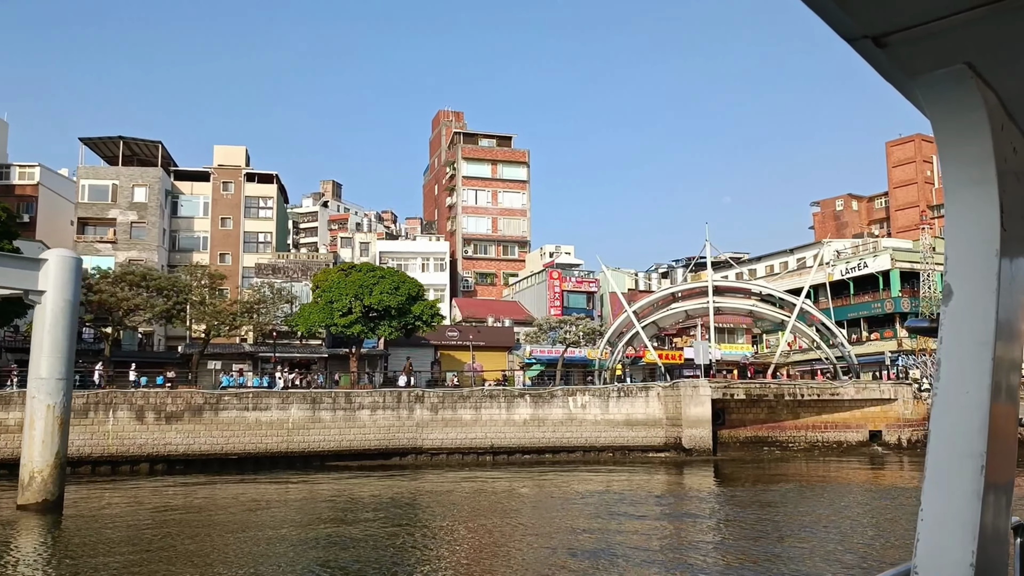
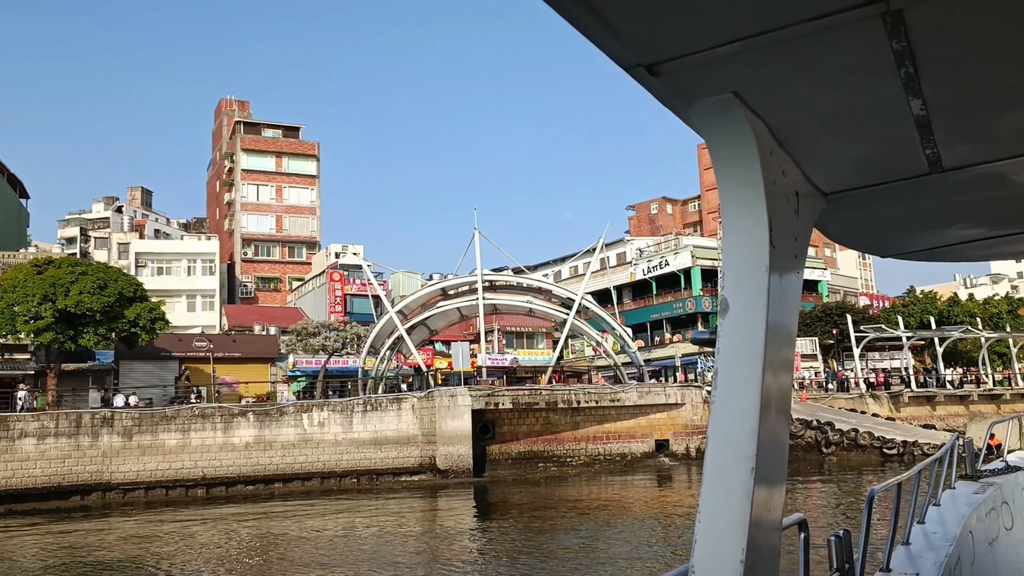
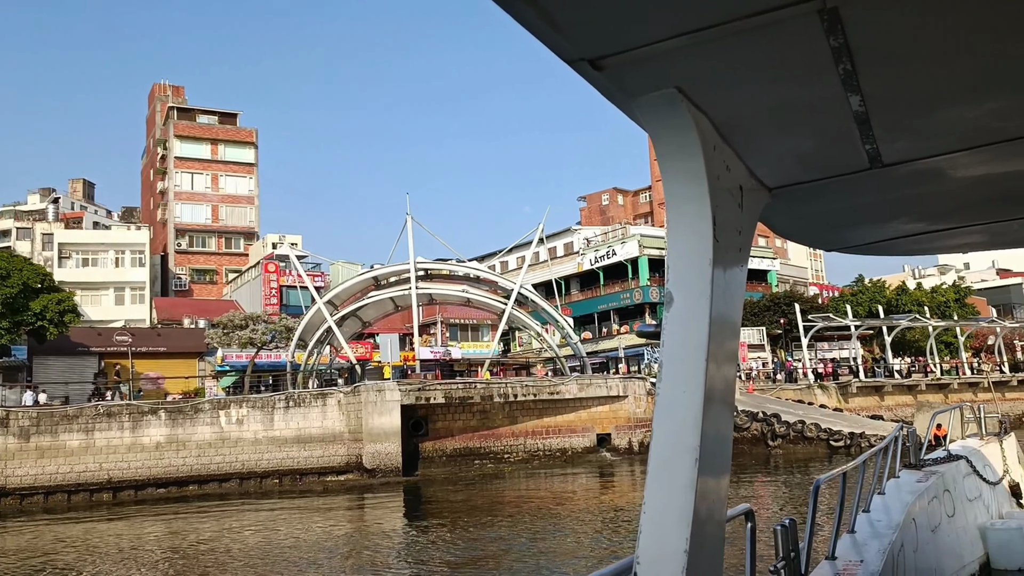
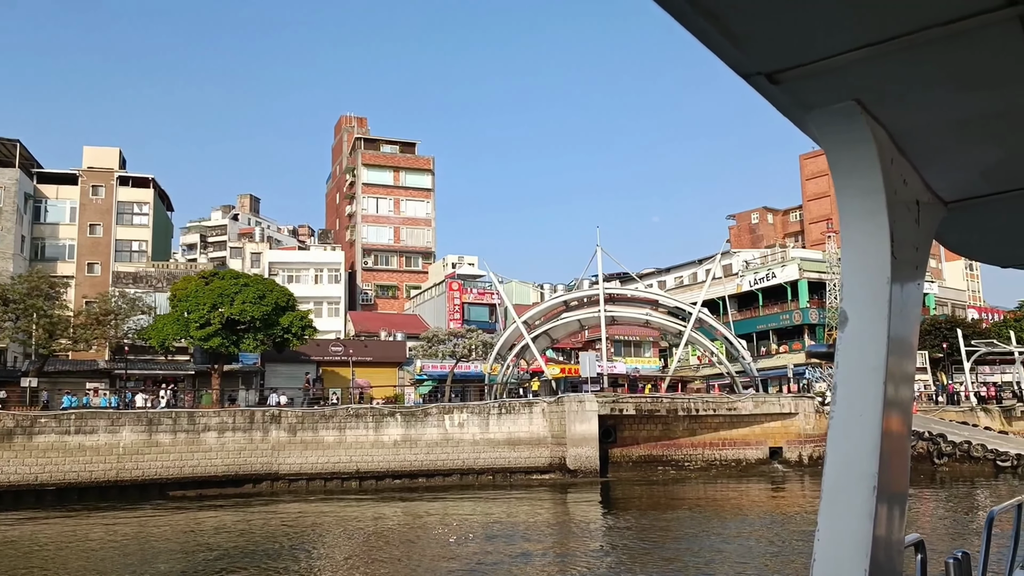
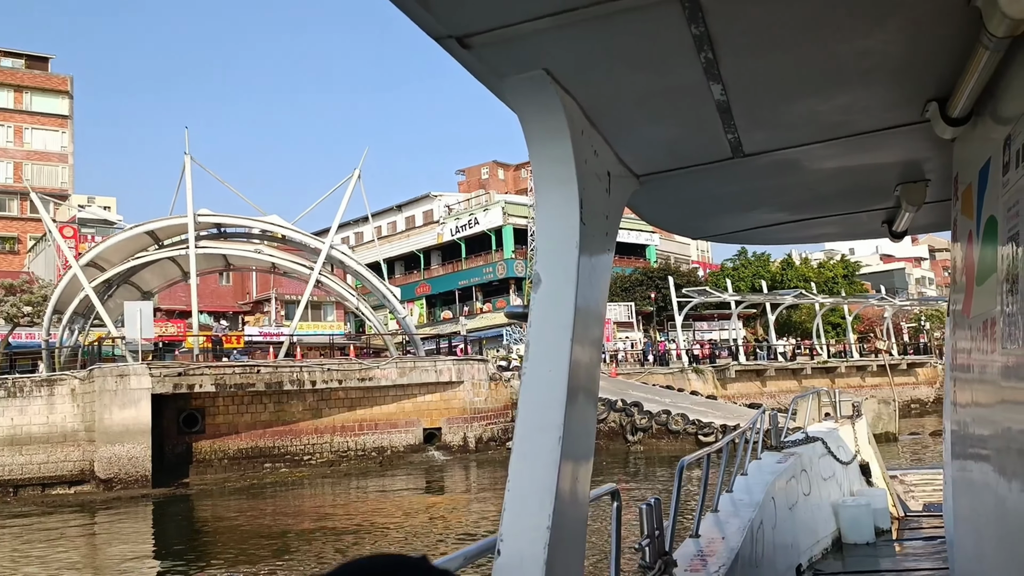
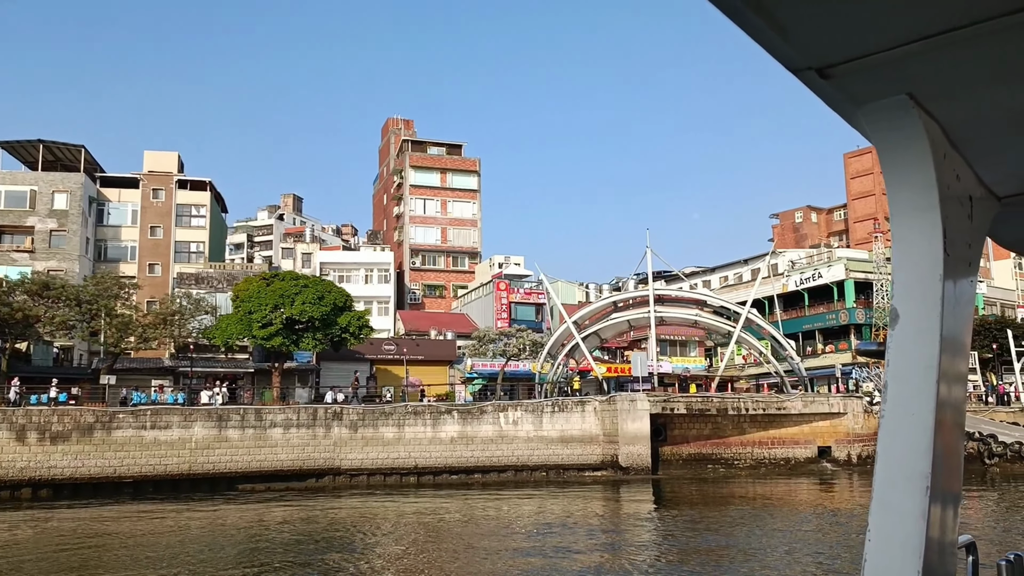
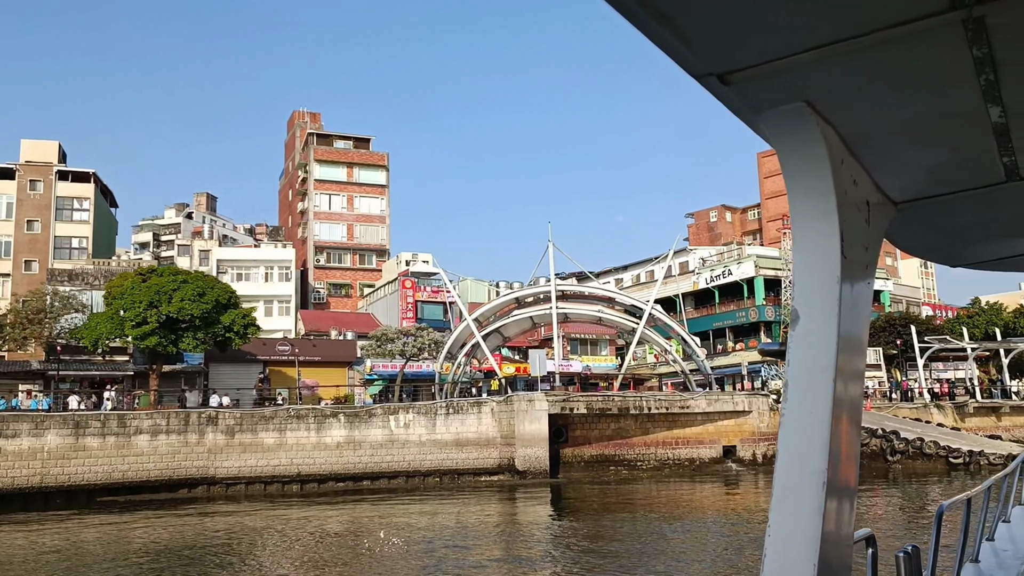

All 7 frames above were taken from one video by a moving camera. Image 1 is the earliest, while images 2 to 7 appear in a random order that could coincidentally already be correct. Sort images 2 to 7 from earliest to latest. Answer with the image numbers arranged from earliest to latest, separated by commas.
6, 4, 7, 2, 3, 5
